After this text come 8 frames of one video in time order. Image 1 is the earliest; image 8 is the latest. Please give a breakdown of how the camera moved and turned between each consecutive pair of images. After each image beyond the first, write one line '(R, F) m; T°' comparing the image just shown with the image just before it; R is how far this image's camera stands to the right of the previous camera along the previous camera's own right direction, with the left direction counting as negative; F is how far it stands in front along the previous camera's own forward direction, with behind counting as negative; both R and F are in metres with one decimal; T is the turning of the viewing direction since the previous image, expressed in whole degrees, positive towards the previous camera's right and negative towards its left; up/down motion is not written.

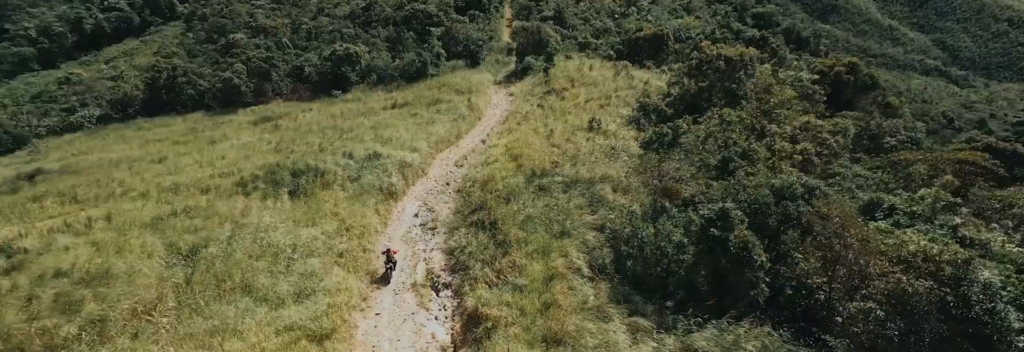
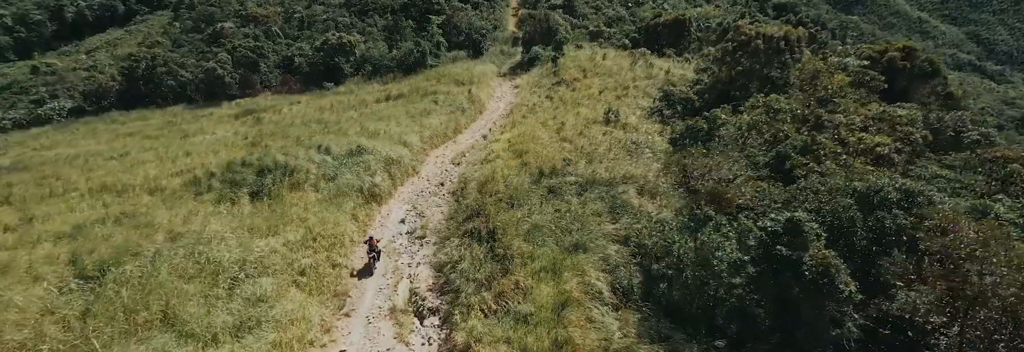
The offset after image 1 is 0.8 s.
(+0.1, +3.1) m; -1°
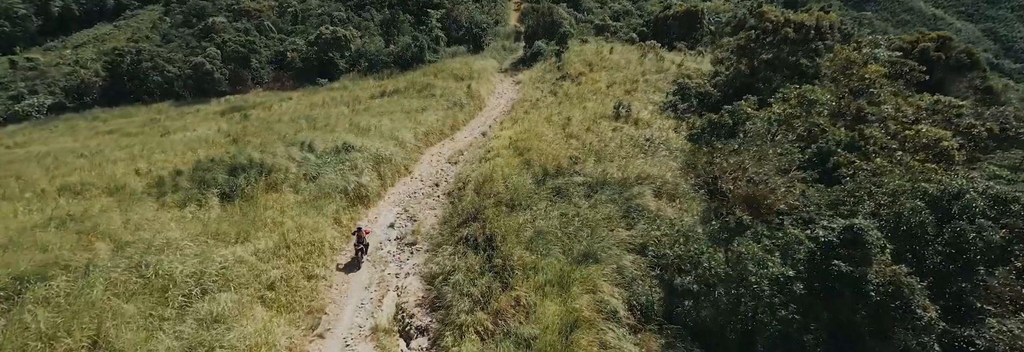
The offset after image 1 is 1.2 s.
(0.0, +1.7) m; 0°
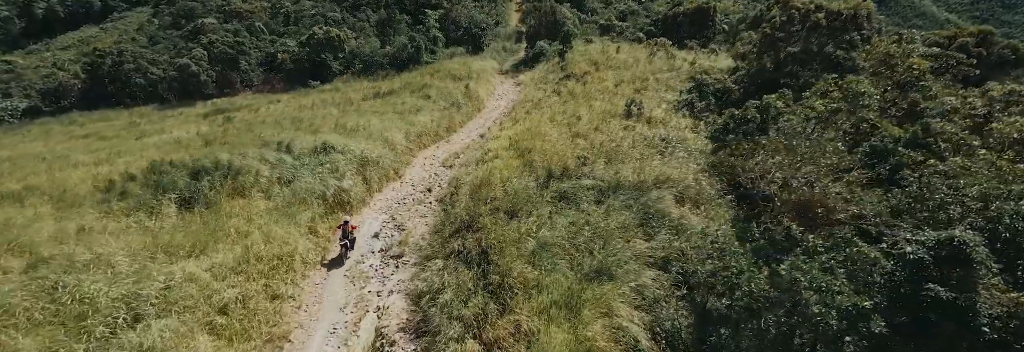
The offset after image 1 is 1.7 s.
(+0.1, +1.8) m; 0°
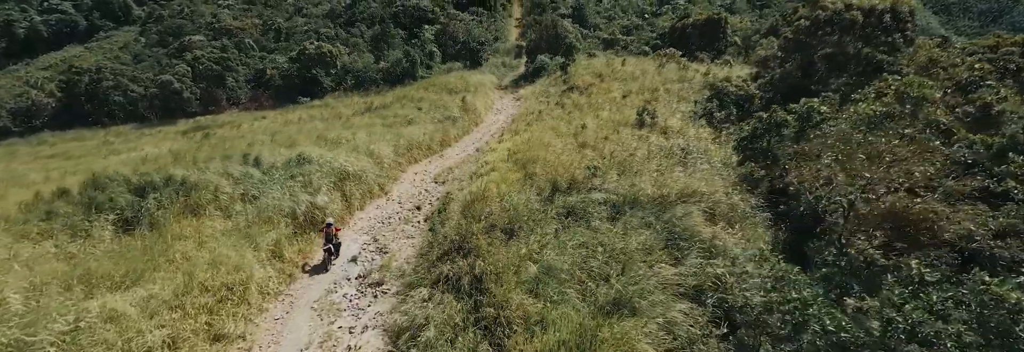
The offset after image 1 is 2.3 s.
(0.0, +1.8) m; 0°
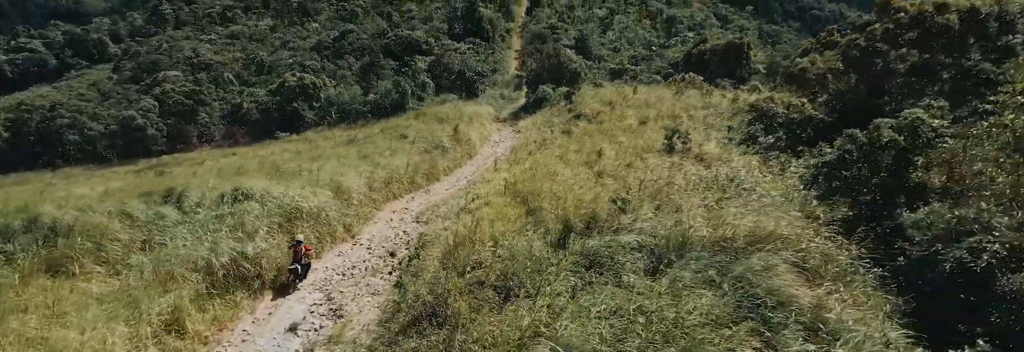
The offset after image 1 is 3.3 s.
(+0.1, +3.2) m; 0°
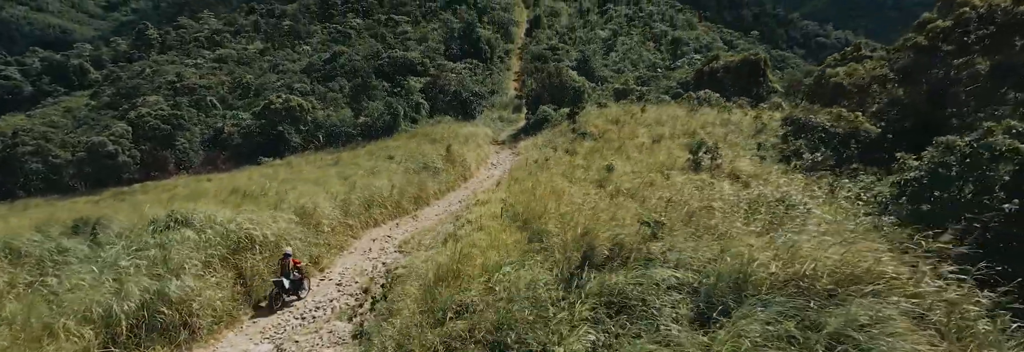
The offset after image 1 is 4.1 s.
(+0.1, +2.0) m; 0°
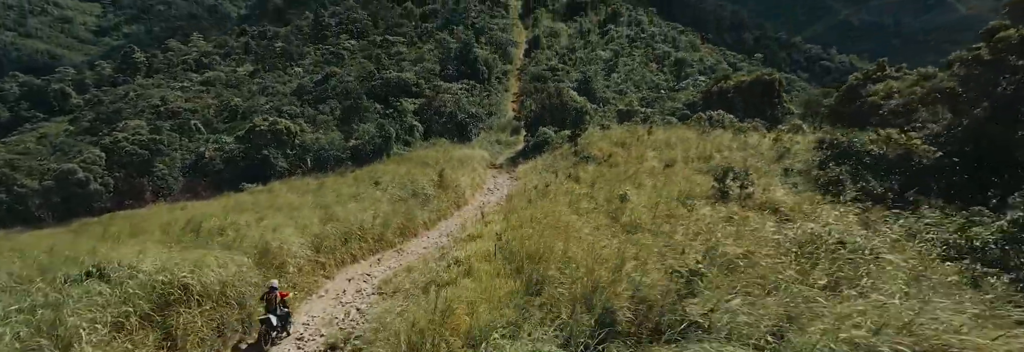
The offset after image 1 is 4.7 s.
(+0.1, +1.6) m; 0°
